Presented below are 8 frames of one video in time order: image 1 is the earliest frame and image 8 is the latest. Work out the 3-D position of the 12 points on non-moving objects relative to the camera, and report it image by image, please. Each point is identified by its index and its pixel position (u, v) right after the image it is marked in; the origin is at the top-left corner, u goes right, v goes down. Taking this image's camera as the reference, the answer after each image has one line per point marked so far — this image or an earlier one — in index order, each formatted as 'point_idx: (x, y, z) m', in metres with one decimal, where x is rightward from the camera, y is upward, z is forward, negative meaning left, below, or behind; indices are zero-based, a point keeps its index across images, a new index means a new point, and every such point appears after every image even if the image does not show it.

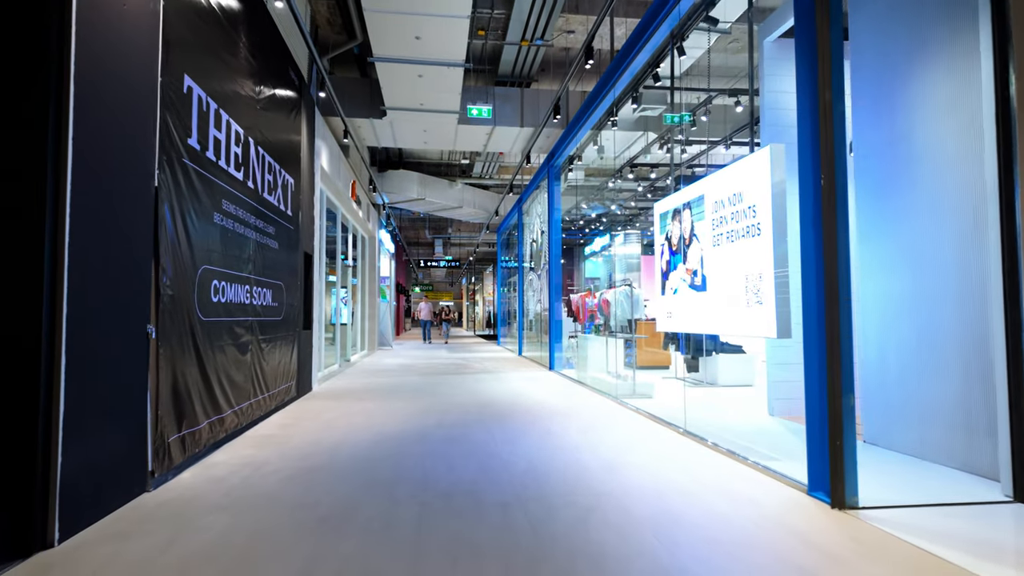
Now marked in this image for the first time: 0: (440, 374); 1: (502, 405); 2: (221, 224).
0: (-1.1, -1.3, +8.5) m
1: (-0.1, -1.1, +5.6) m
2: (-2.0, +0.4, +4.0) m
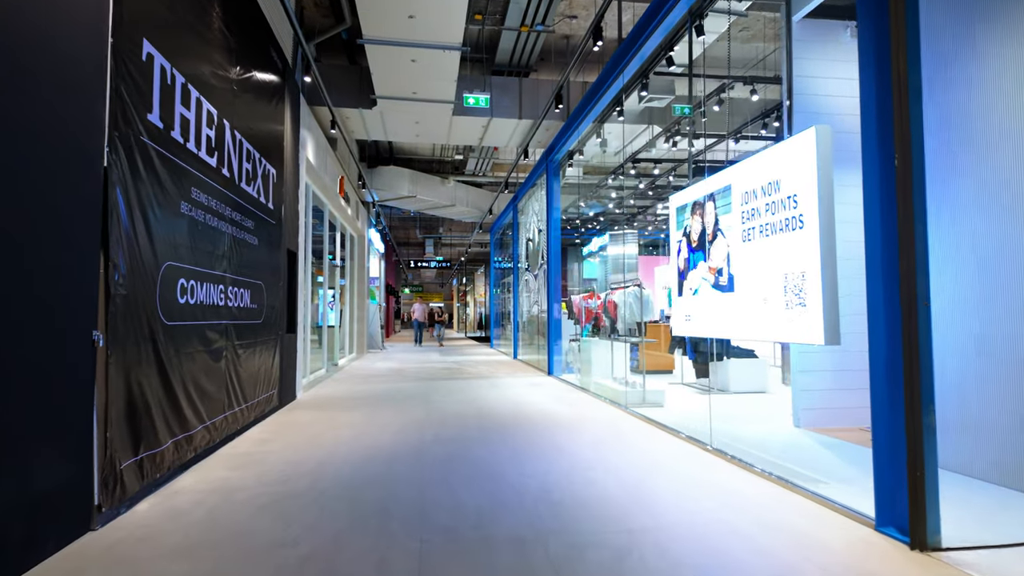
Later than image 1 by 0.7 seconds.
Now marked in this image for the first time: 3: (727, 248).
0: (-1.1, -1.3, +8.0) m
1: (-0.1, -1.1, +5.2) m
2: (-1.9, +0.4, +3.5) m
3: (+1.4, +0.3, +3.8) m
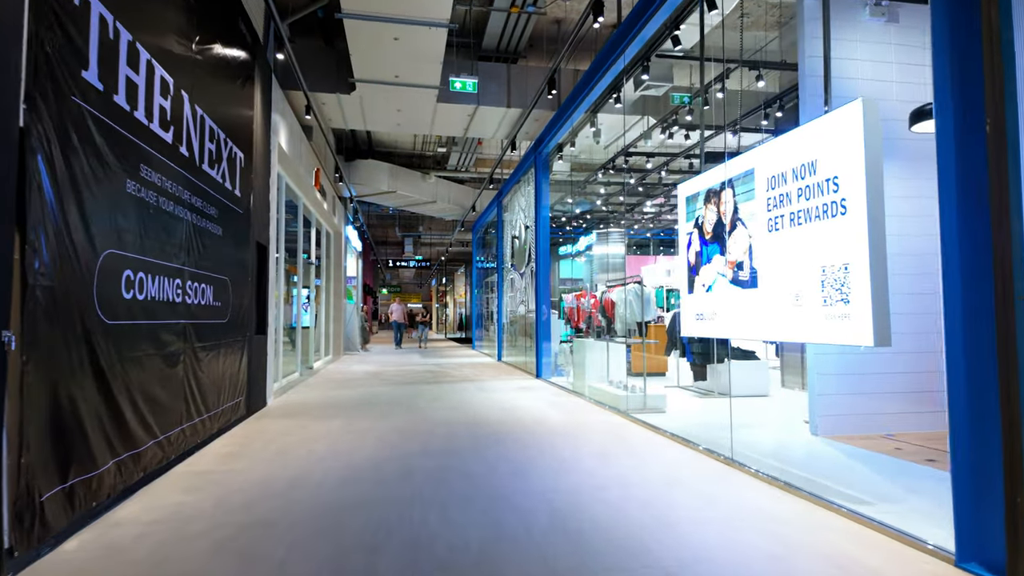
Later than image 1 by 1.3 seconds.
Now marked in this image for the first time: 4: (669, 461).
0: (-1.3, -1.2, +7.6) m
1: (-0.1, -1.1, +4.7) m
2: (-1.9, +0.5, +3.0) m
3: (+1.4, +0.3, +3.5) m
4: (+1.0, -1.1, +3.6) m
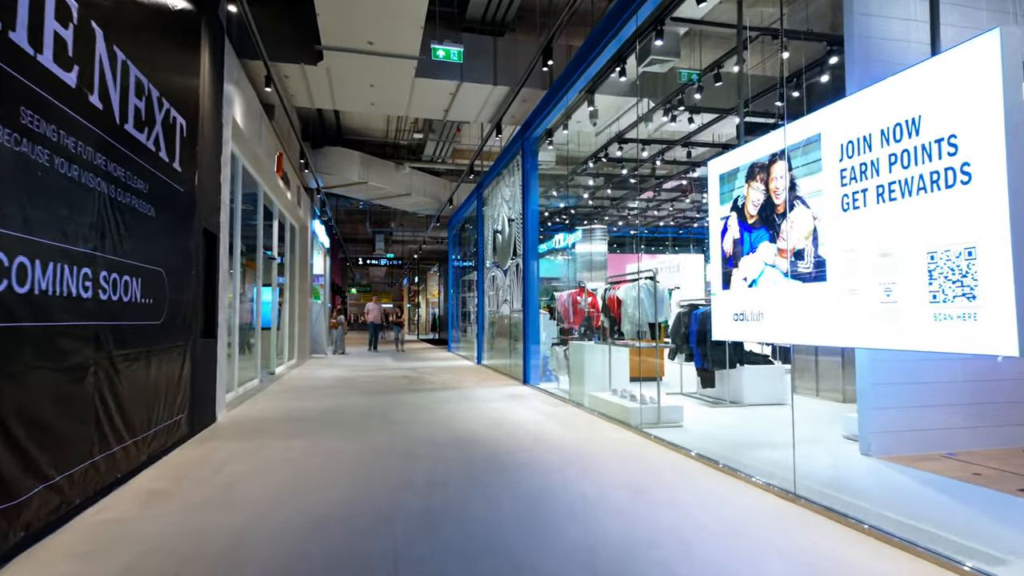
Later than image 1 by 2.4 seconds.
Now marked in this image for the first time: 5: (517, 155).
0: (-1.4, -1.2, +6.8) m
1: (-0.2, -1.1, +4.0) m
2: (-1.9, +0.5, +2.2) m
3: (+1.5, +0.3, +2.8) m
4: (+1.0, -1.0, +2.9) m
5: (+0.1, +1.9, +8.2) m
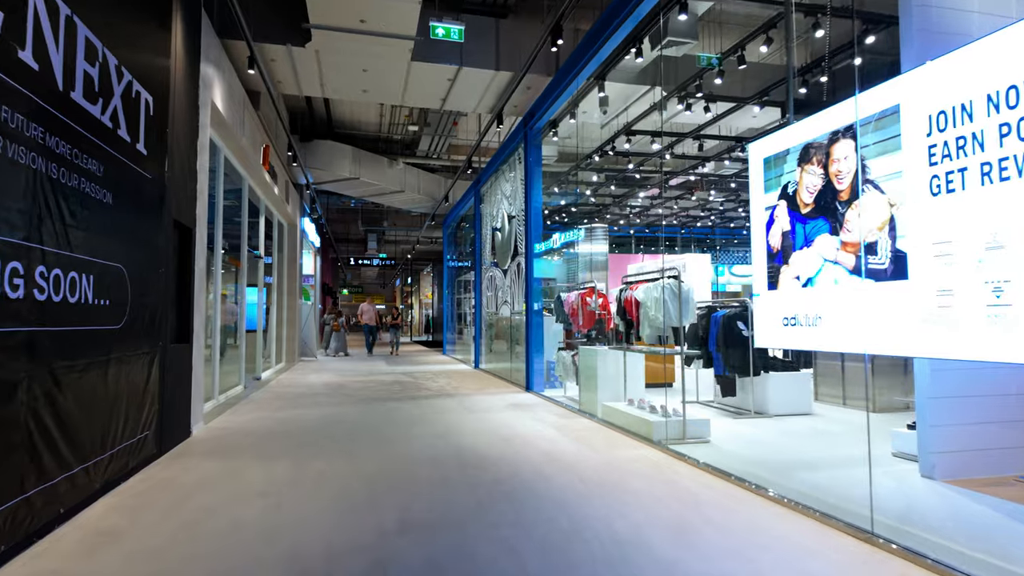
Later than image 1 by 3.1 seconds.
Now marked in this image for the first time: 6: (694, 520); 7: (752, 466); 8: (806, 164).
0: (-1.4, -1.2, +6.3) m
1: (-0.1, -1.1, +3.5) m
2: (-1.8, +0.5, +1.7) m
3: (+1.5, +0.3, +2.4) m
4: (+1.1, -1.0, +2.4) m
5: (+0.1, +1.9, +7.7) m
6: (+0.8, -1.1, +2.7) m
7: (+1.5, -1.1, +3.7) m
8: (+1.4, +0.6, +2.8) m
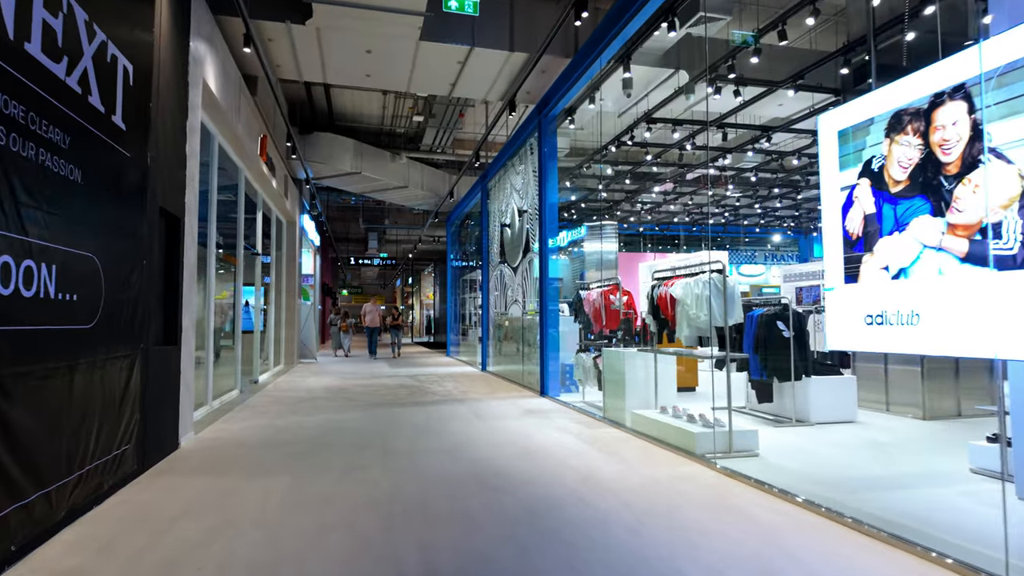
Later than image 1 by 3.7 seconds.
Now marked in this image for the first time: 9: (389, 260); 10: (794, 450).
0: (-1.2, -1.2, +5.8) m
1: (+0.1, -1.0, +3.1) m
2: (-1.6, +0.6, +1.3) m
3: (+1.7, +0.4, +1.9) m
4: (+1.2, -1.0, +2.0) m
5: (+0.2, +1.9, +7.3) m
6: (+1.0, -1.0, +2.2) m
7: (+1.7, -1.1, +3.3) m
8: (+1.6, +0.6, +2.4) m
9: (-4.1, +0.9, +19.2) m
10: (+1.9, -1.1, +3.9) m
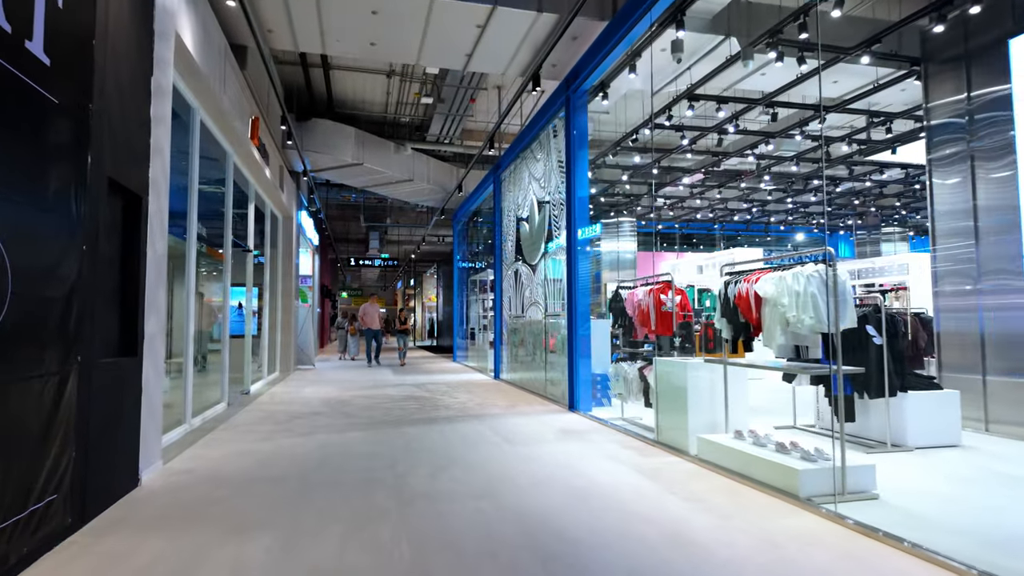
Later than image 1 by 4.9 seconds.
0: (-1.0, -1.2, +5.0) m
1: (+0.3, -1.0, +2.3) m
2: (-1.4, +0.6, +0.5) m
3: (+2.0, +0.4, +1.1) m
4: (+1.5, -1.0, +1.2) m
5: (+0.5, +1.9, +6.5) m
6: (+1.2, -1.0, +1.4) m
7: (+1.9, -1.1, +2.5) m
8: (+1.8, +0.7, +1.6) m
9: (-3.8, +0.9, +18.4) m
10: (+2.2, -1.1, +3.1) m
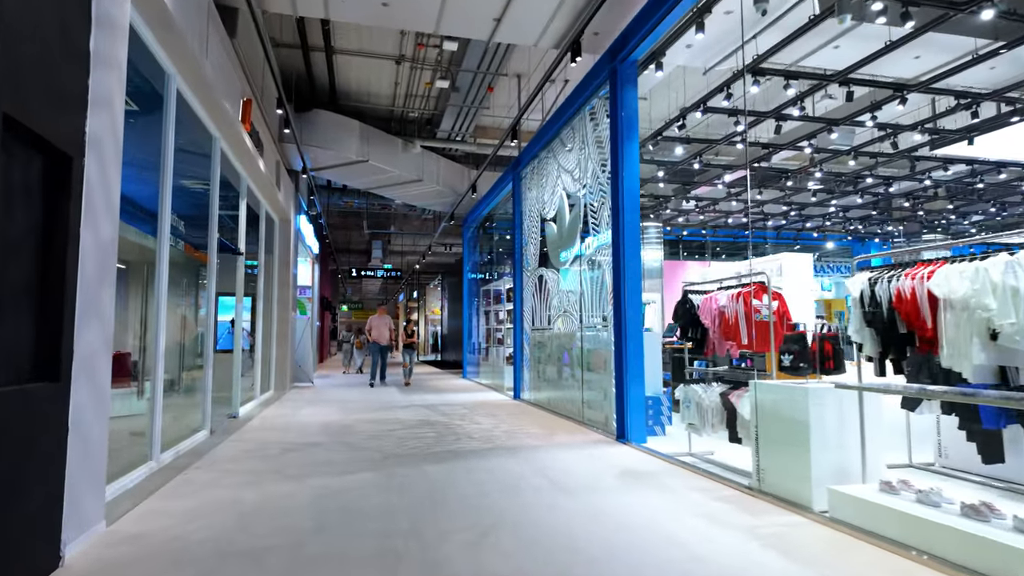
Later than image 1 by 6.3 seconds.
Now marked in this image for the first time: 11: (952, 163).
0: (-0.7, -1.2, +4.1) m
1: (+0.6, -1.0, +1.4) m
2: (-1.0, +0.7, -0.4) m
3: (+2.3, +0.5, +0.2) m
4: (+1.8, -0.9, +0.3) m
5: (+0.8, +1.8, +5.6) m
6: (+1.6, -0.9, +0.5) m
7: (+2.2, -1.0, +1.5) m
8: (+2.1, +0.7, +0.7) m
9: (-3.5, +0.5, +17.5) m
10: (+2.5, -1.0, +2.2) m
11: (+5.8, +1.6, +7.6) m
